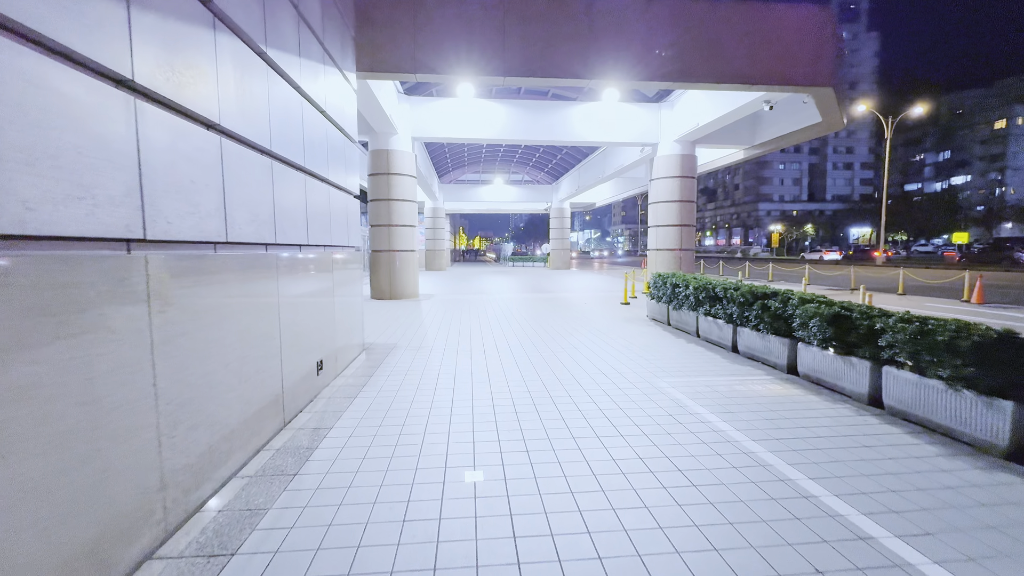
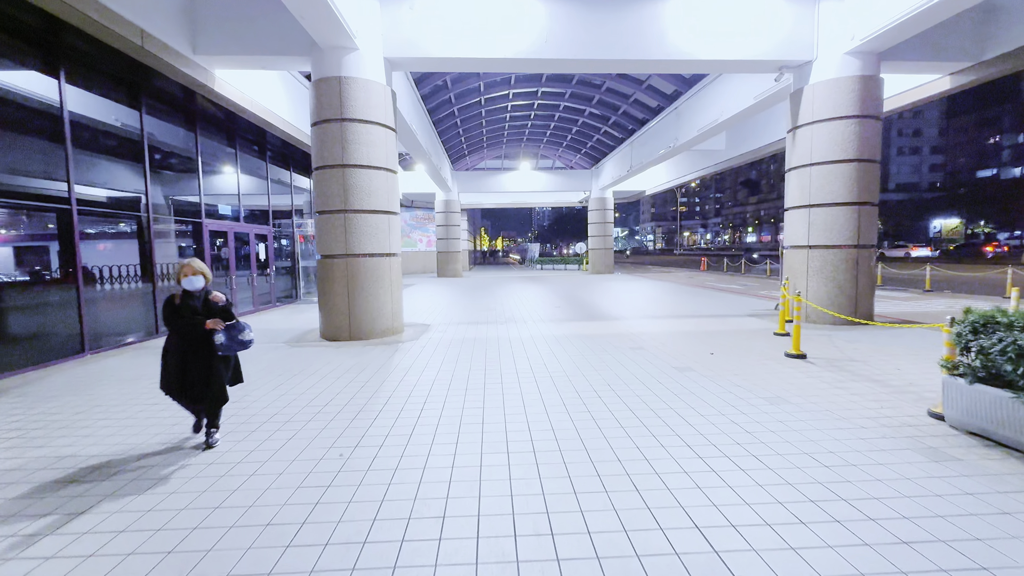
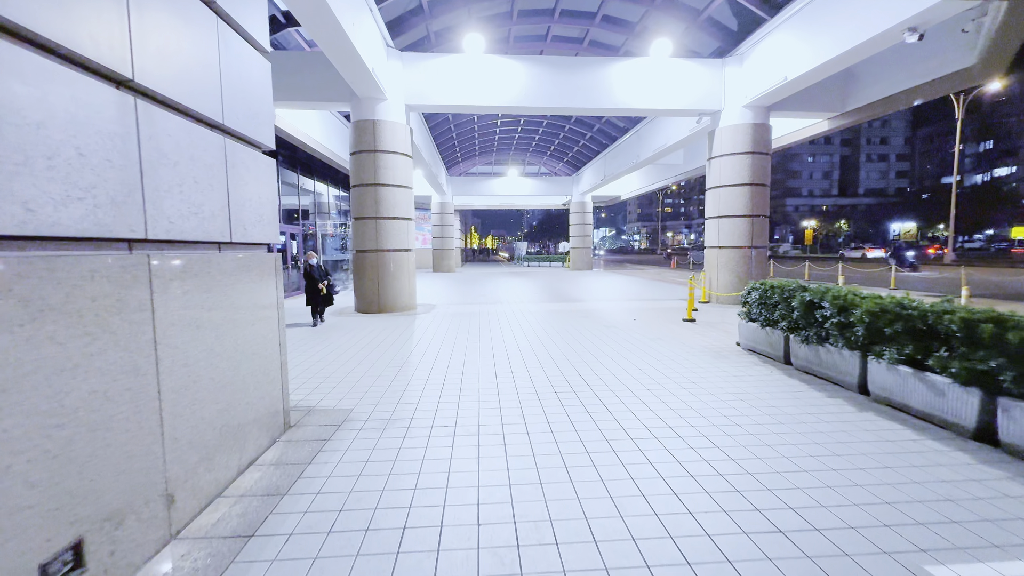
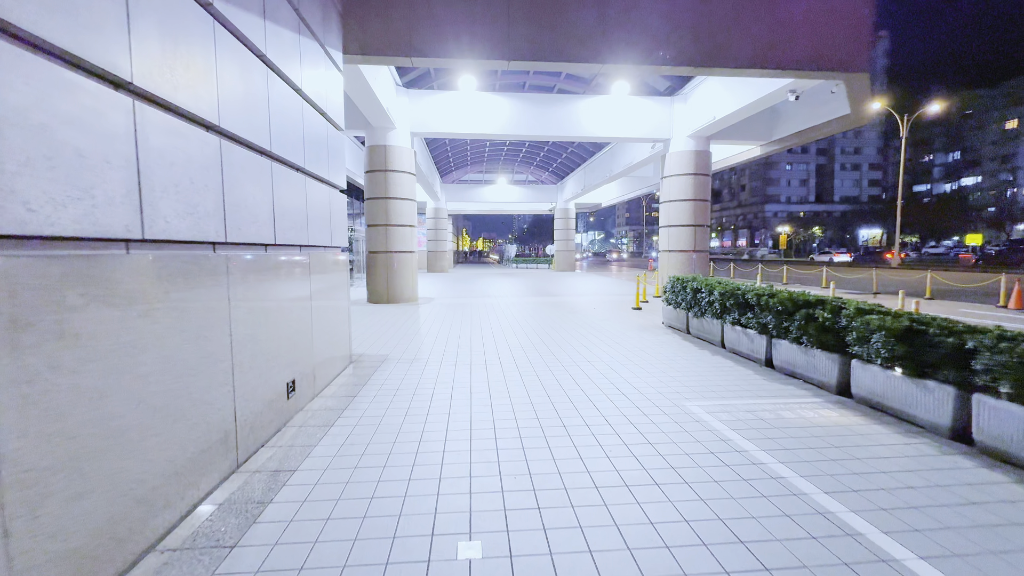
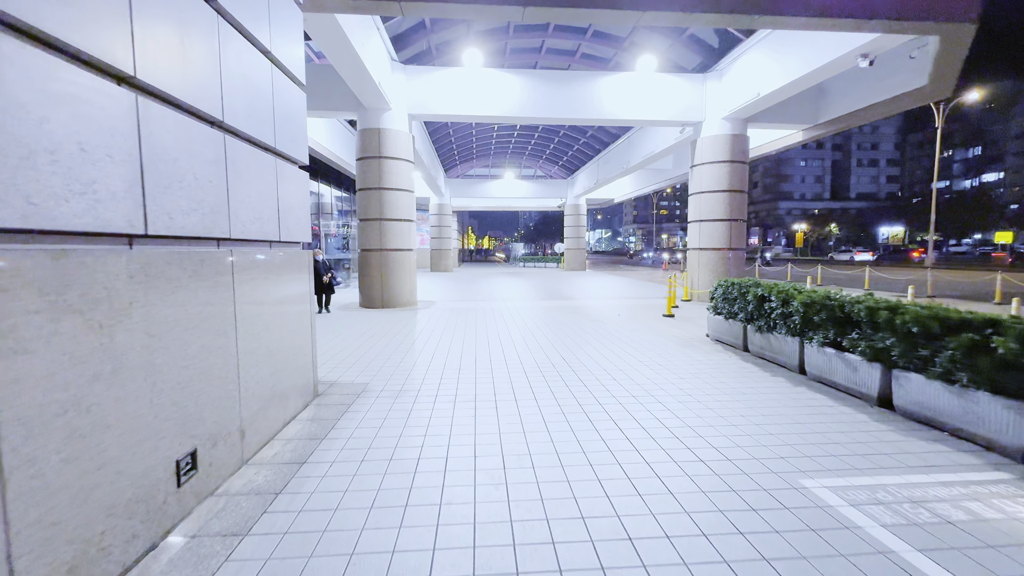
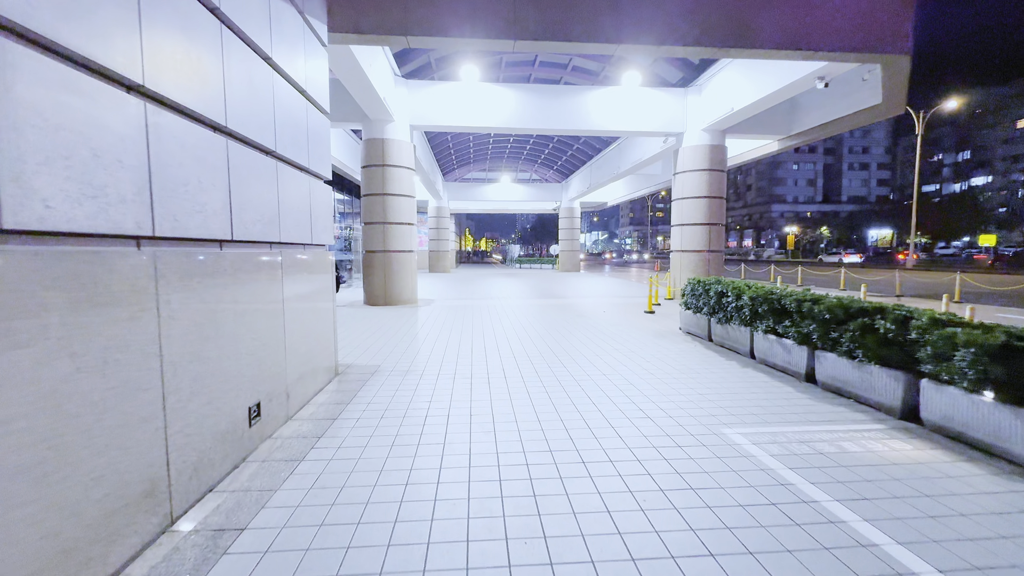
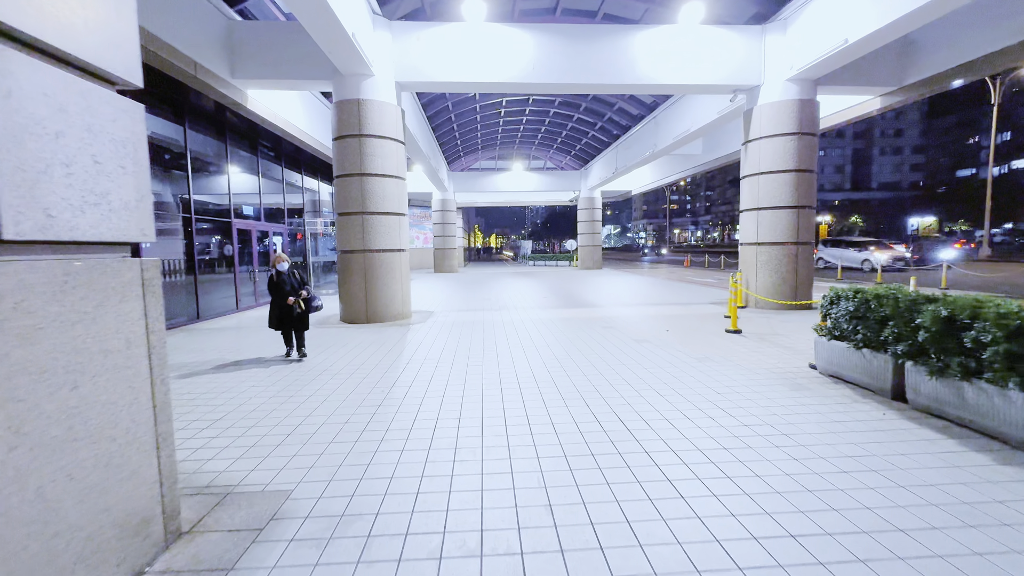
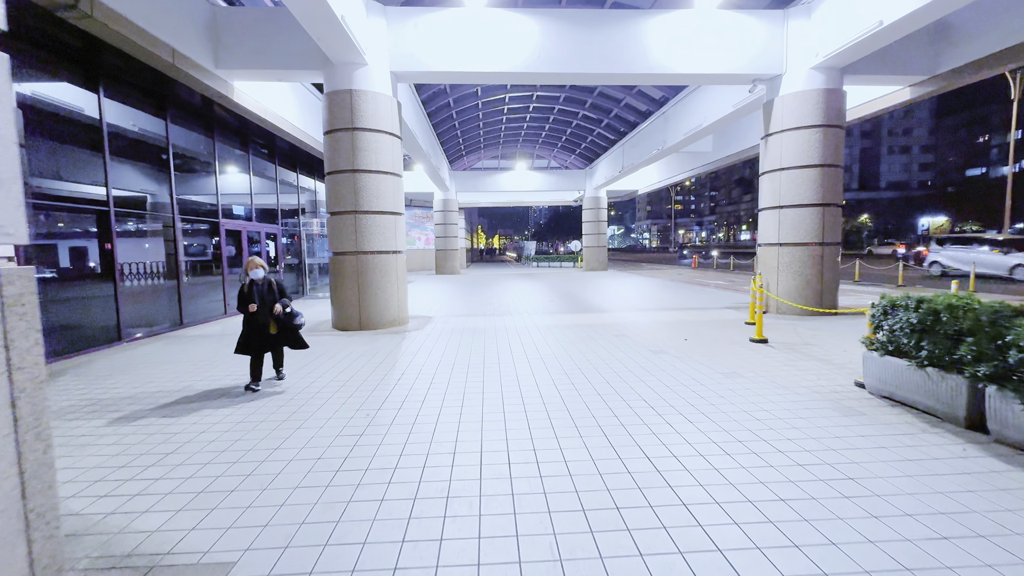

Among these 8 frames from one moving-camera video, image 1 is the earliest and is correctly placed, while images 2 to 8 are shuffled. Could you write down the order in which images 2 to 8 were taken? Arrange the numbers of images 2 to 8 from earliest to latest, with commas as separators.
4, 6, 5, 3, 7, 8, 2
